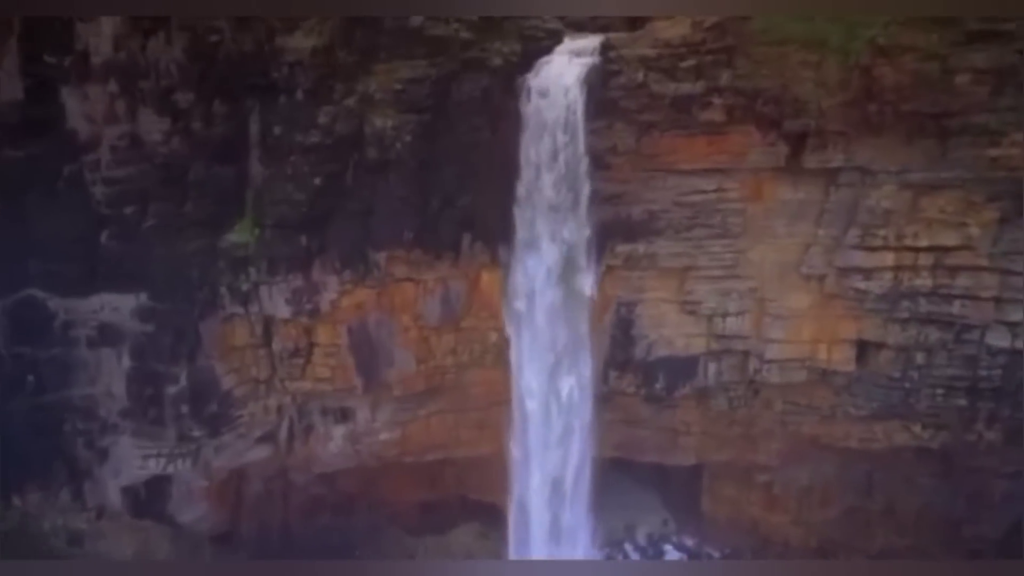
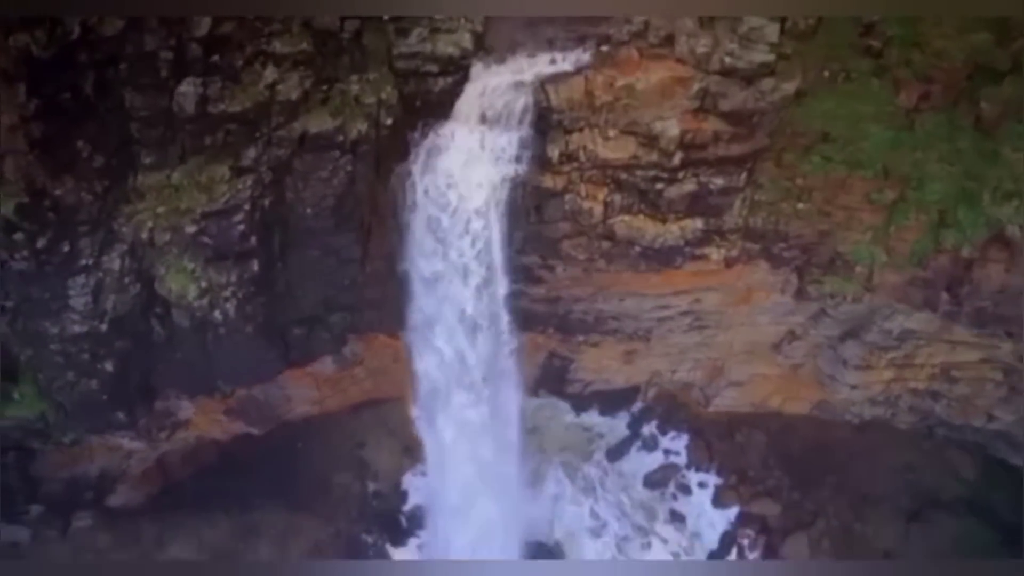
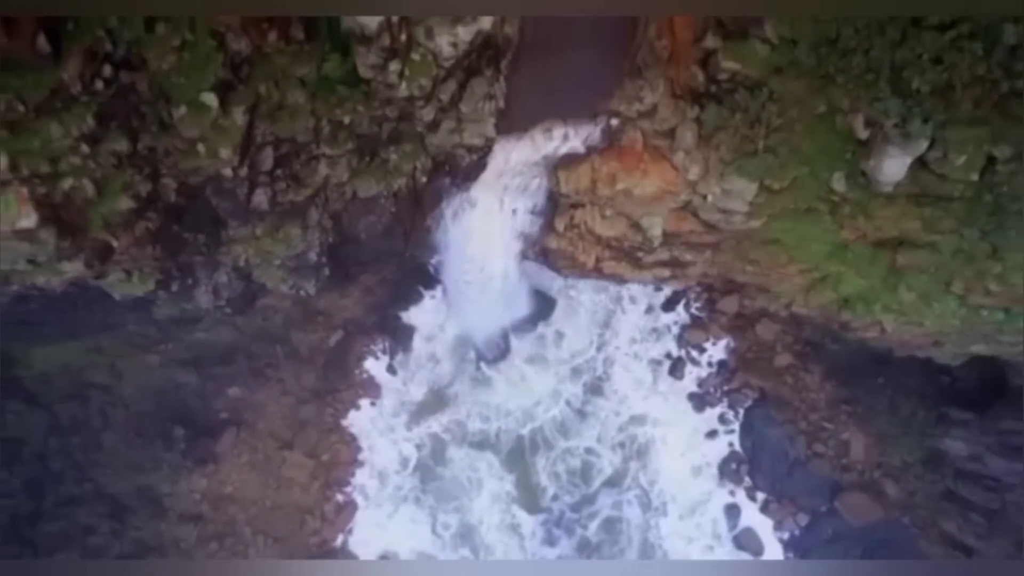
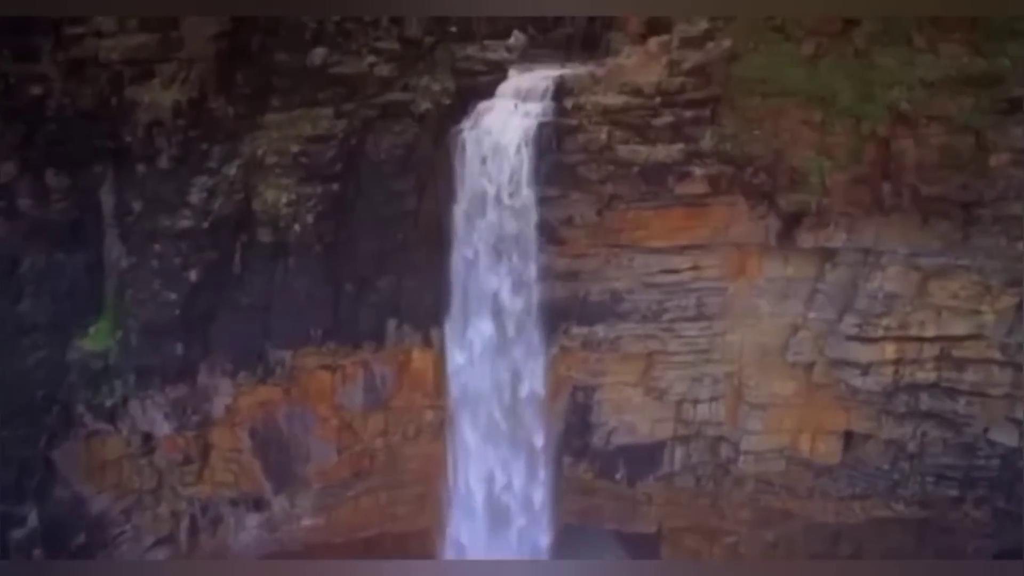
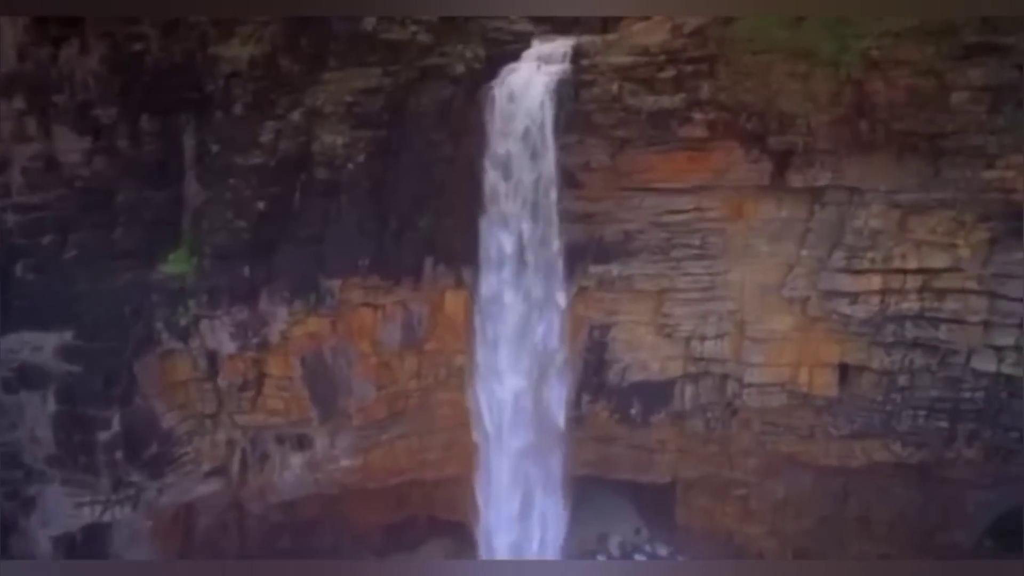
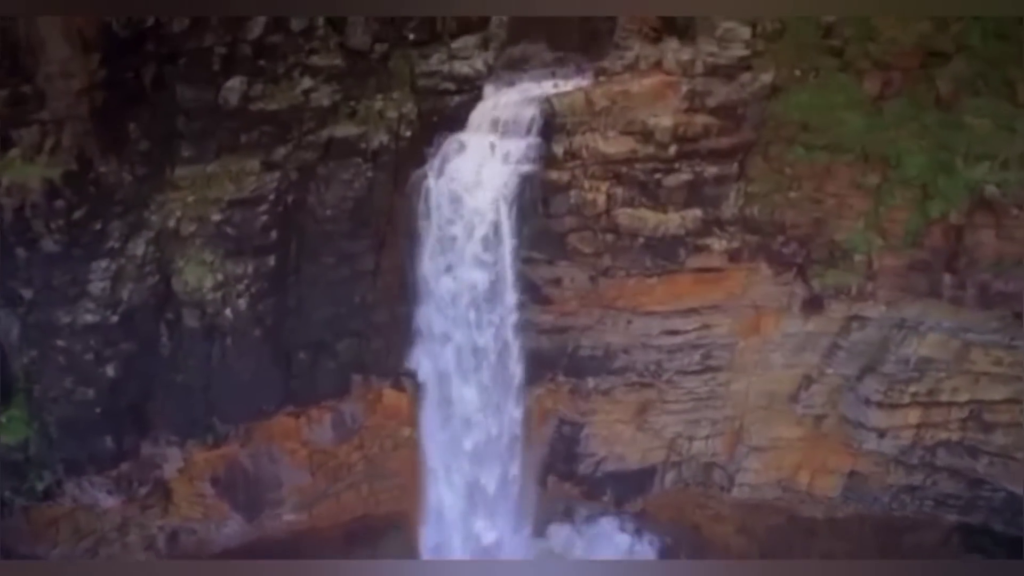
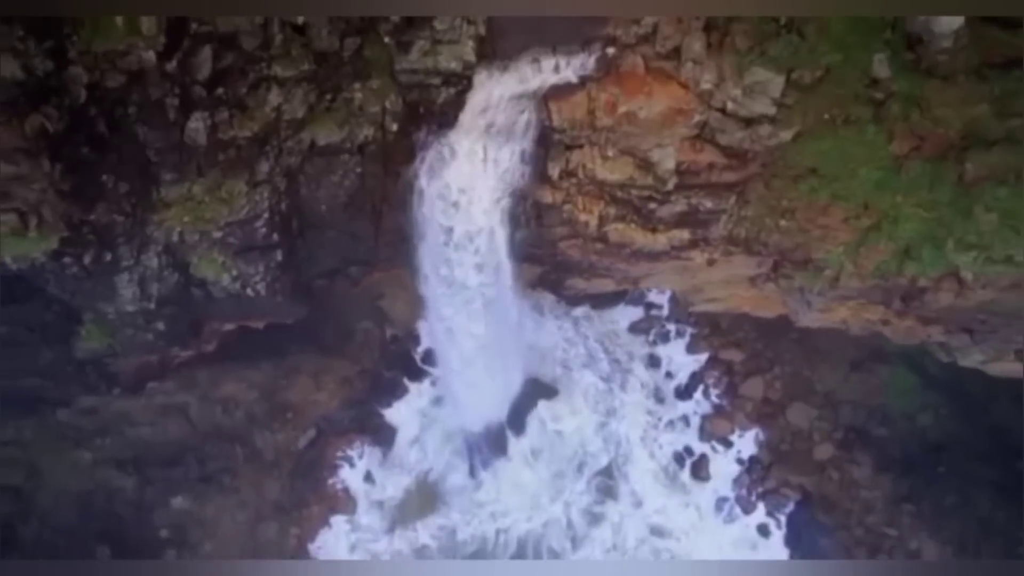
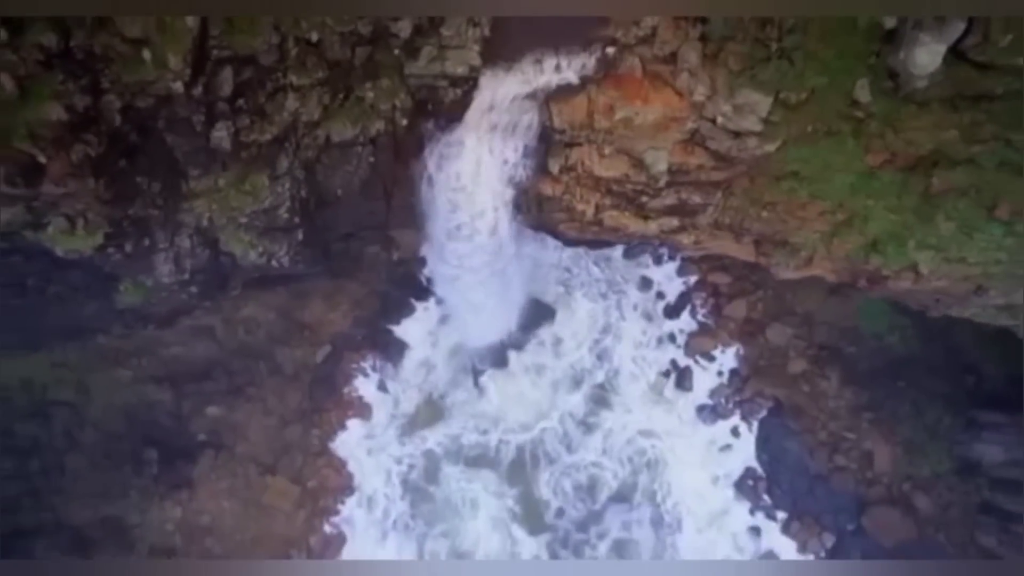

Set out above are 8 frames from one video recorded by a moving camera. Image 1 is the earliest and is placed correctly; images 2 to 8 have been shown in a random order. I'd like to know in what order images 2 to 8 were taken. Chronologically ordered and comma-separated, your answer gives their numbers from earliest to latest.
5, 4, 6, 2, 7, 8, 3
